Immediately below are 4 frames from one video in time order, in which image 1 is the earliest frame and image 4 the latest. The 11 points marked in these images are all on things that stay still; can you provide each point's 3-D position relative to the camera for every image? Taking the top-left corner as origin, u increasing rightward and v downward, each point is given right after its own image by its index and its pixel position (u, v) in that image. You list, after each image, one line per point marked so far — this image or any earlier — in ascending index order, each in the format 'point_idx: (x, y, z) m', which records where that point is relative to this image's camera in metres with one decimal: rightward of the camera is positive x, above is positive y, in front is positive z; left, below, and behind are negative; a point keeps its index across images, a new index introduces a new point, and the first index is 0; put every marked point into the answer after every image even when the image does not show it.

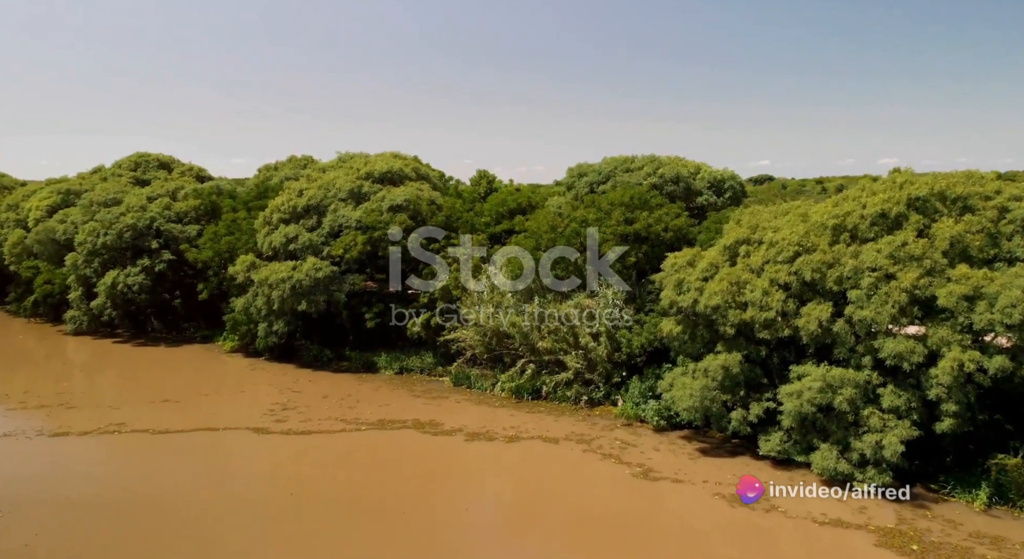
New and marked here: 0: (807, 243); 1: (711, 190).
0: (+5.9, +0.7, +13.1) m
1: (+5.9, +2.7, +19.3) m
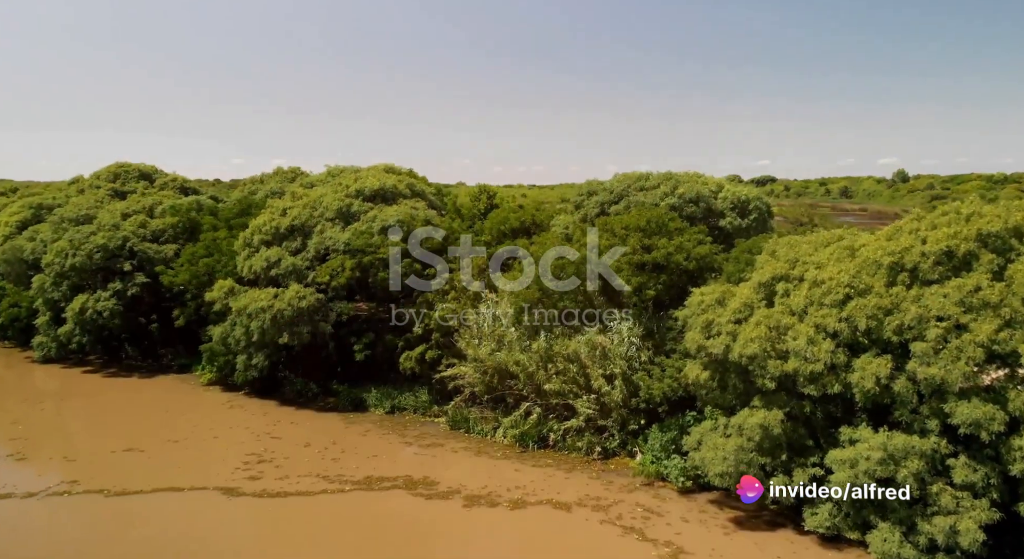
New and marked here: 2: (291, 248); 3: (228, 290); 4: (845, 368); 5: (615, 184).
0: (+6.0, -0.1, +11.3) m
1: (+6.0, +1.8, +17.5) m
2: (-6.5, +0.9, +19.1) m
3: (-8.4, -0.3, +19.3) m
4: (+5.7, -1.5, +11.1) m
5: (+3.0, +2.8, +19.0) m
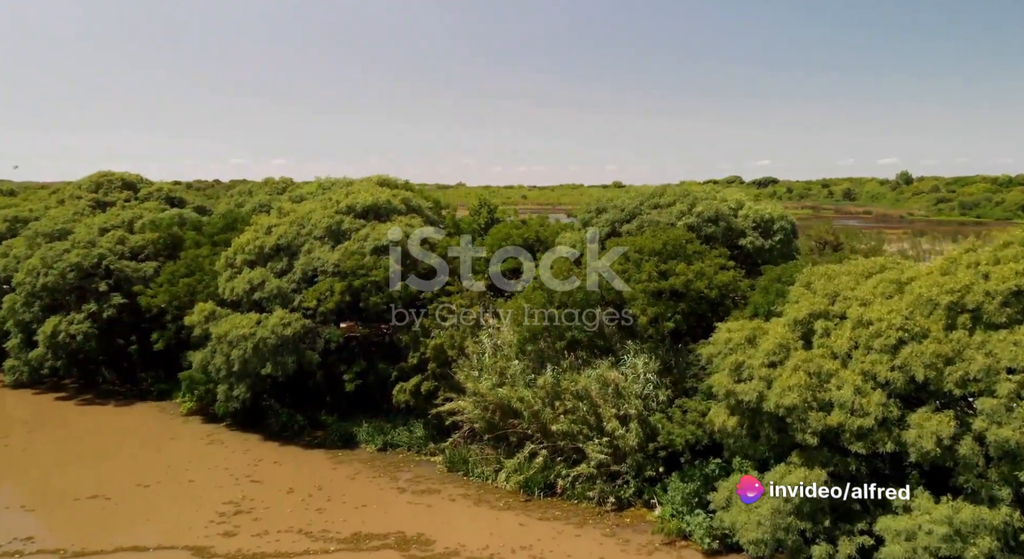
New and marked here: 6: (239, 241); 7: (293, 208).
0: (+6.1, -0.7, +9.9) m
1: (+6.1, +1.2, +16.1) m
2: (-6.4, +0.3, +17.7) m
3: (-8.4, -1.0, +17.9) m
4: (+5.8, -2.1, +9.7) m
5: (+3.1, +2.2, +17.6) m
6: (-7.9, +1.1, +18.7) m
7: (-6.7, +2.2, +19.7) m
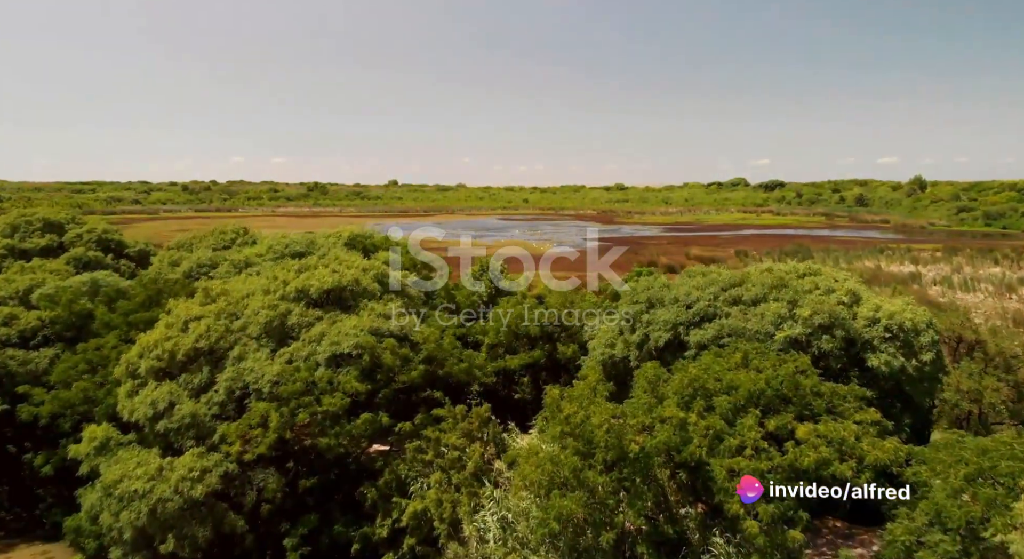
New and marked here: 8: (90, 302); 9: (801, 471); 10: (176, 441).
0: (+6.4, -3.0, +4.7) m
1: (+6.3, -1.1, +10.9) m
2: (-6.1, -2.0, +12.5) m
3: (-8.1, -3.2, +12.7) m
4: (+6.1, -4.5, +4.5) m
5: (+3.4, -0.1, +12.4) m
6: (-7.6, -1.2, +13.5) m
7: (-6.4, -0.1, +14.5) m
8: (-11.1, -0.6, +17.0) m
9: (+3.9, -2.6, +8.7) m
10: (-6.2, -3.0, +12.1) m
